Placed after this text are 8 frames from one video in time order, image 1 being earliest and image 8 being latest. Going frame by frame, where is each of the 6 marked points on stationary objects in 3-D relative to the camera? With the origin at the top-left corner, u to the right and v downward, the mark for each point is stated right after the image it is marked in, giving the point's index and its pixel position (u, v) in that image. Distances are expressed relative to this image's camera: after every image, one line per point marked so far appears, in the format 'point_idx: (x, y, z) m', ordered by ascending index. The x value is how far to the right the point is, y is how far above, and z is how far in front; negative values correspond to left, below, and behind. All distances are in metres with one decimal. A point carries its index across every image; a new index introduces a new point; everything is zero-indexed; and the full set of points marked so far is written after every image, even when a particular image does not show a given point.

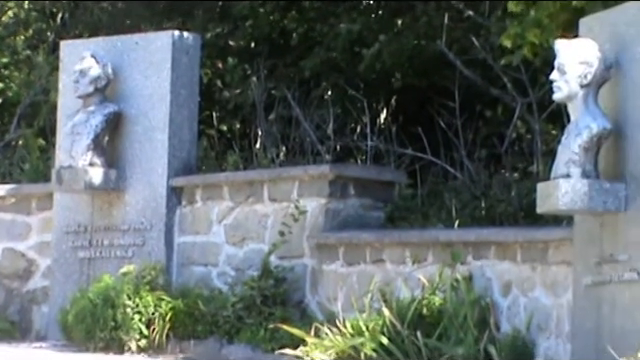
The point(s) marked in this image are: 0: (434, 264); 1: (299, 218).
0: (+0.4, -0.4, +6.4) m
1: (-0.2, -0.2, +6.9) m
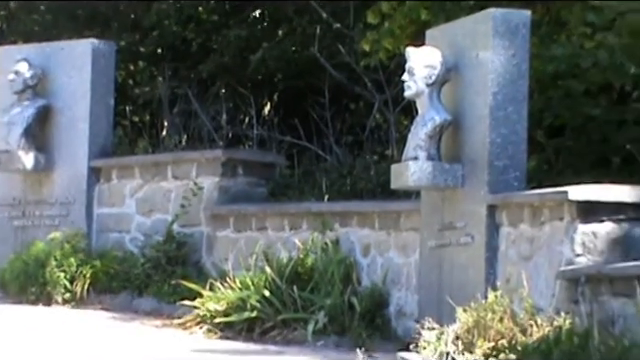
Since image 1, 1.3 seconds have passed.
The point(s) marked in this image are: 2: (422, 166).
0: (-0.1, -0.3, +7.5) m
1: (-0.8, -0.1, +8.0) m
2: (+0.5, +0.1, +7.8) m
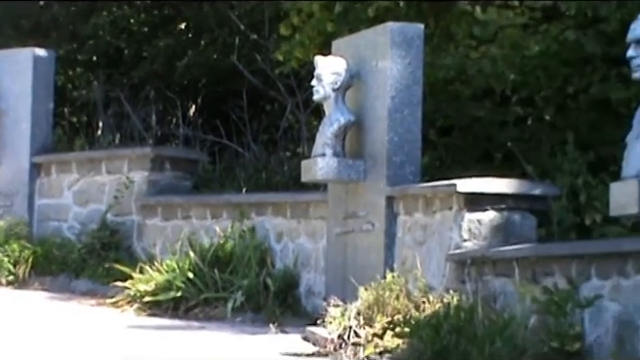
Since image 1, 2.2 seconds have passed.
0: (-0.6, -0.3, +8.2) m
1: (-1.3, 0.0, +8.7) m
2: (0.0, +0.2, +8.6) m
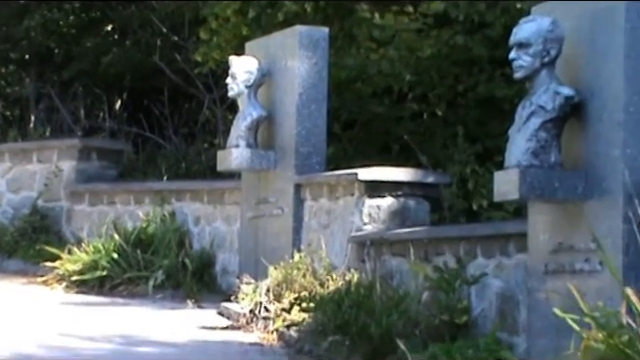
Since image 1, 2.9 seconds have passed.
0: (-1.2, -0.2, +8.8) m
1: (-1.9, 0.0, +9.3) m
2: (-0.6, +0.2, +9.2) m
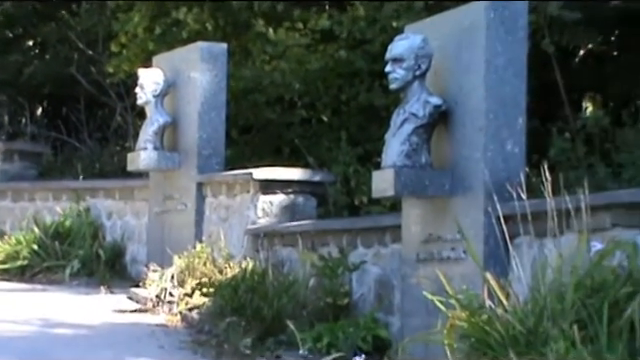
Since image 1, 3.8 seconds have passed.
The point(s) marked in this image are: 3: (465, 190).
0: (-1.9, -0.2, +9.7) m
1: (-2.7, 0.0, +10.1) m
2: (-1.3, +0.2, +10.1) m
3: (+0.9, -0.1, +7.8) m
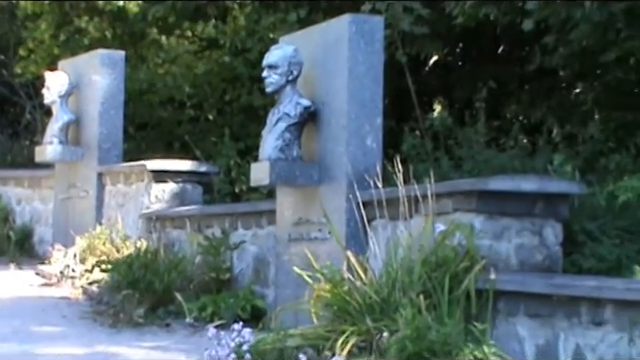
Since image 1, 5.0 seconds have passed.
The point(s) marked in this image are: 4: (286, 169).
0: (-2.9, -0.1, +10.7) m
1: (-3.6, +0.1, +11.1) m
2: (-2.3, +0.3, +11.2) m
3: (+0.1, 0.0, +9.1) m
4: (-0.3, +0.1, +9.1) m
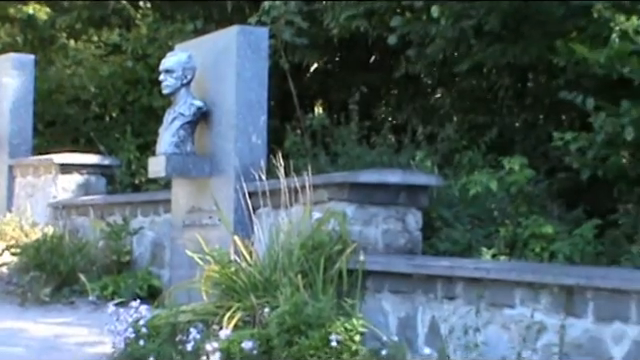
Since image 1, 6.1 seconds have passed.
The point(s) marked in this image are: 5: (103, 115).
0: (-3.9, 0.0, +11.6) m
1: (-4.7, +0.2, +12.0) m
2: (-3.3, +0.3, +12.2) m
3: (-0.8, +0.1, +10.2) m
4: (-1.1, +0.1, +10.2) m
5: (-2.8, +0.8, +16.1) m
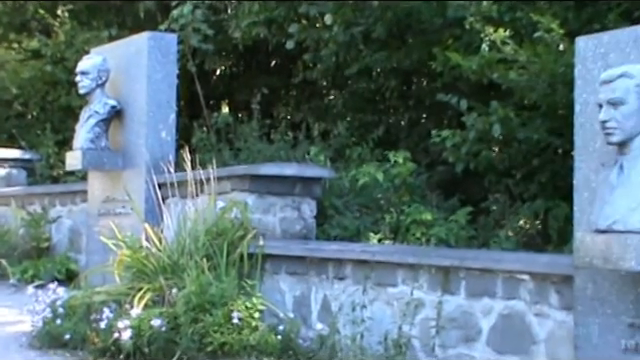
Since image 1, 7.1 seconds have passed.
0: (-4.8, 0.0, +12.4) m
1: (-5.6, +0.2, +12.7) m
2: (-4.3, +0.4, +12.9) m
3: (-1.7, +0.1, +11.2) m
4: (-2.0, +0.2, +11.1) m
5: (-4.0, +0.9, +16.9) m
